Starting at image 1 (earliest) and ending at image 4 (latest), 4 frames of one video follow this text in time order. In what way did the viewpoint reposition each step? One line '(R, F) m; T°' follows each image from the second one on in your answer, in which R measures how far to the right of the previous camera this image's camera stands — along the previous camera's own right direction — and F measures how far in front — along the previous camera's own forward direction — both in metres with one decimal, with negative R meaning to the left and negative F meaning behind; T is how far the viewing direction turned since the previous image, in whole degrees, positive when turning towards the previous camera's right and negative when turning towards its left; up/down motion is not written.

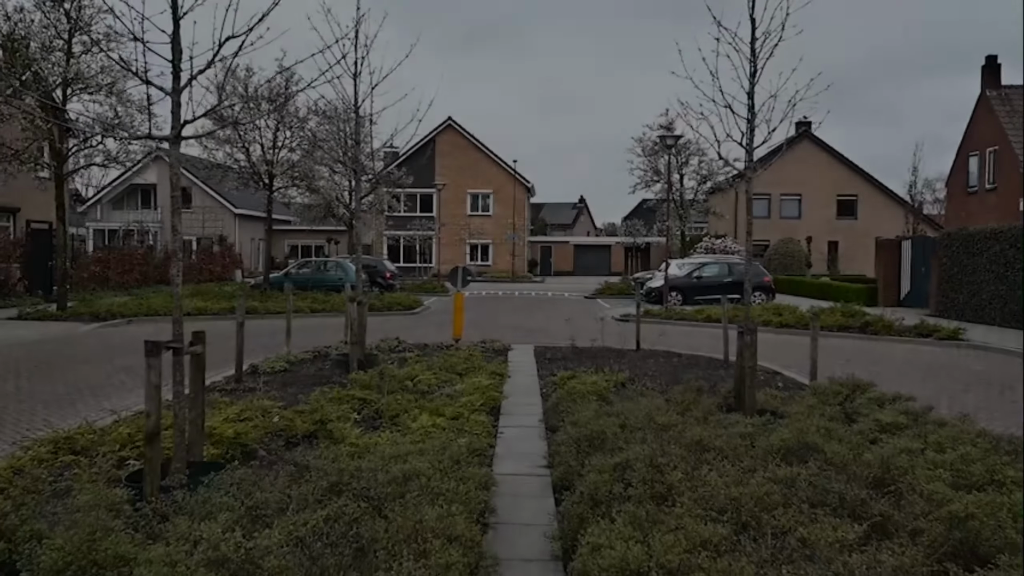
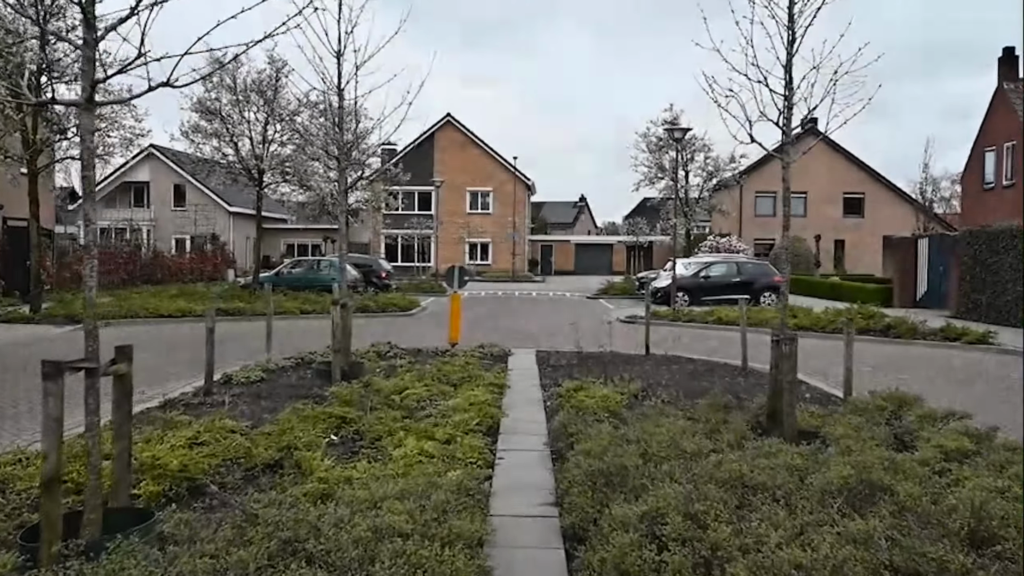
(0.0, +0.9) m; 0°
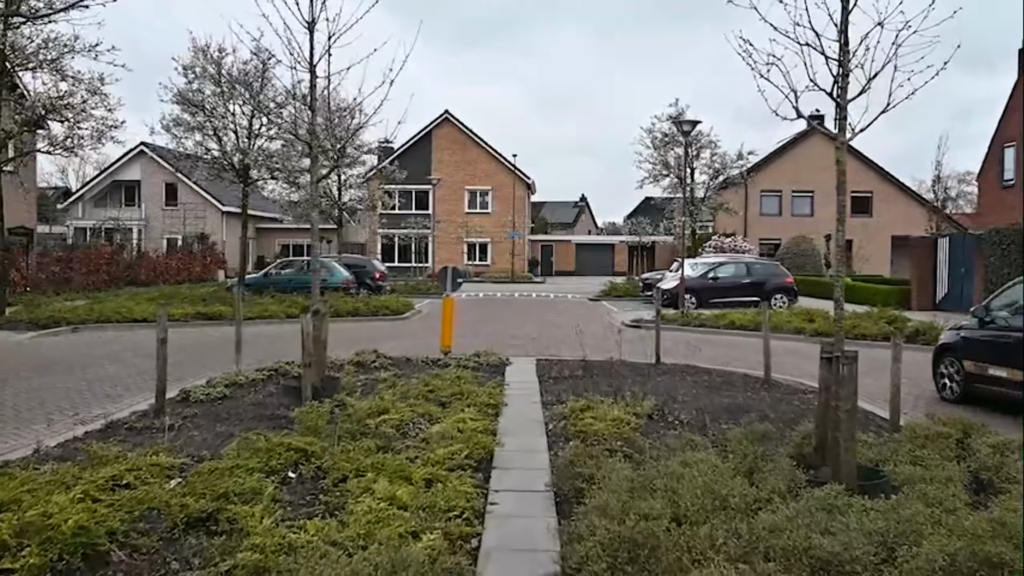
(+0.1, +1.0) m; 0°
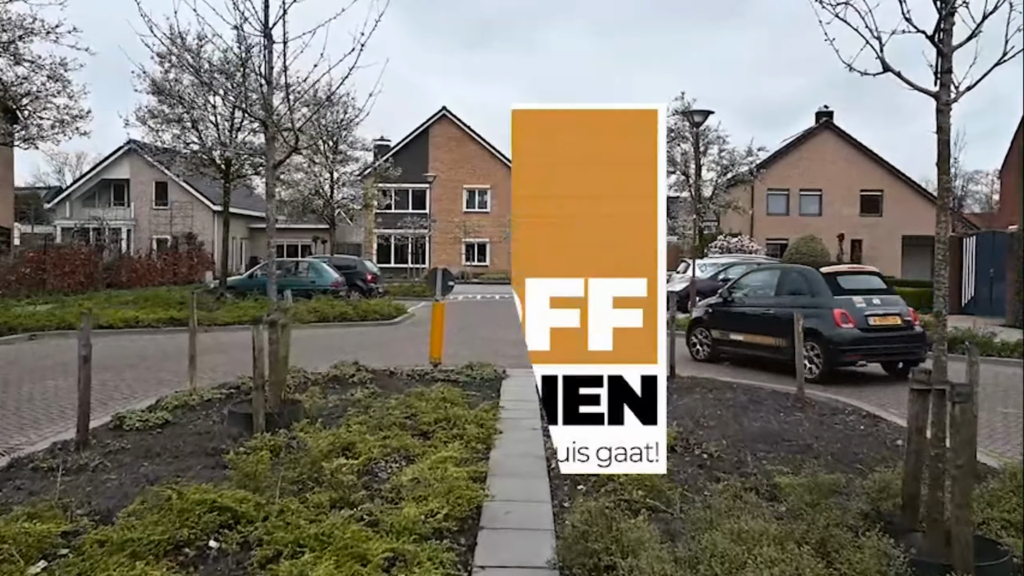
(+0.1, +1.2) m; 0°
